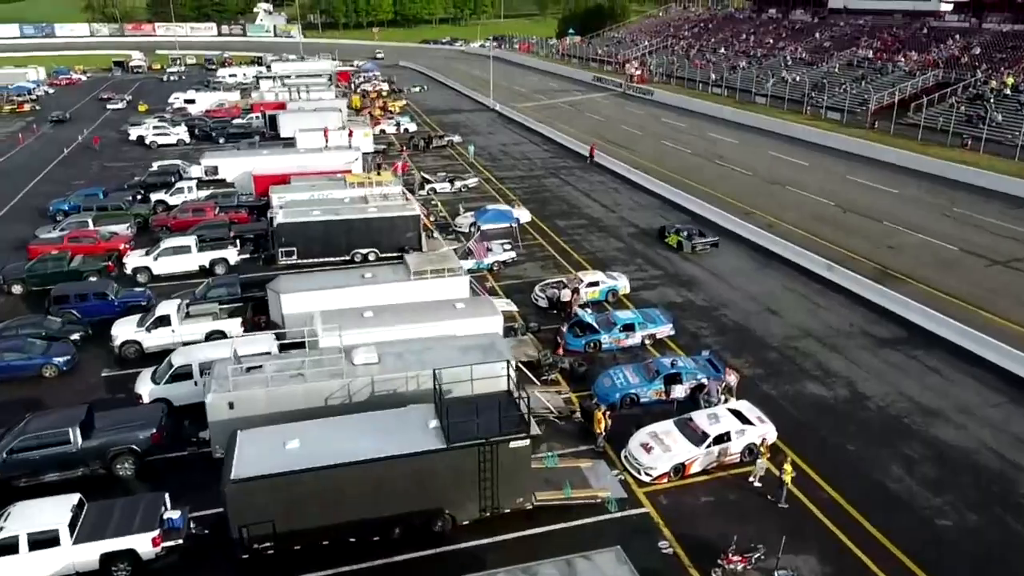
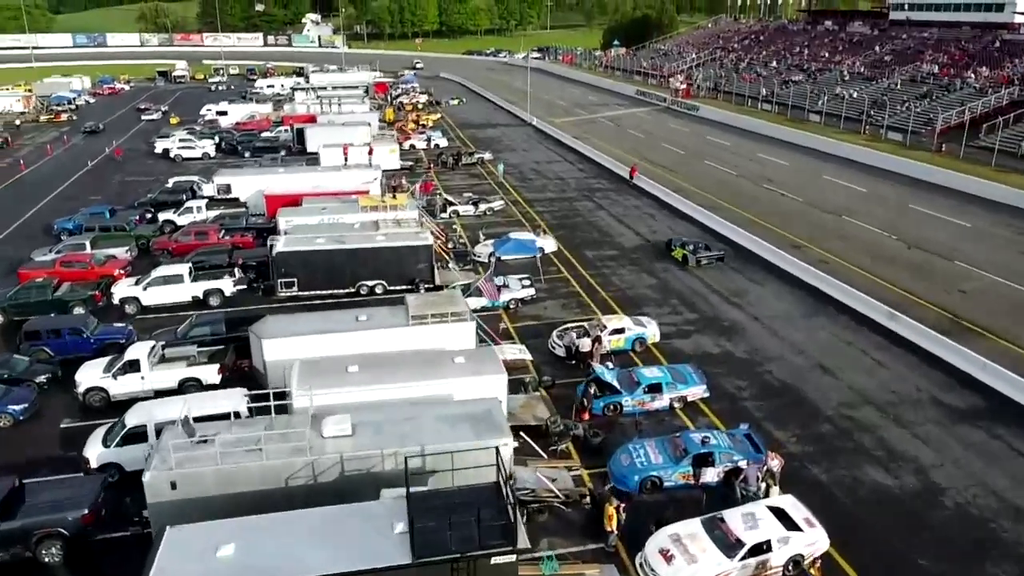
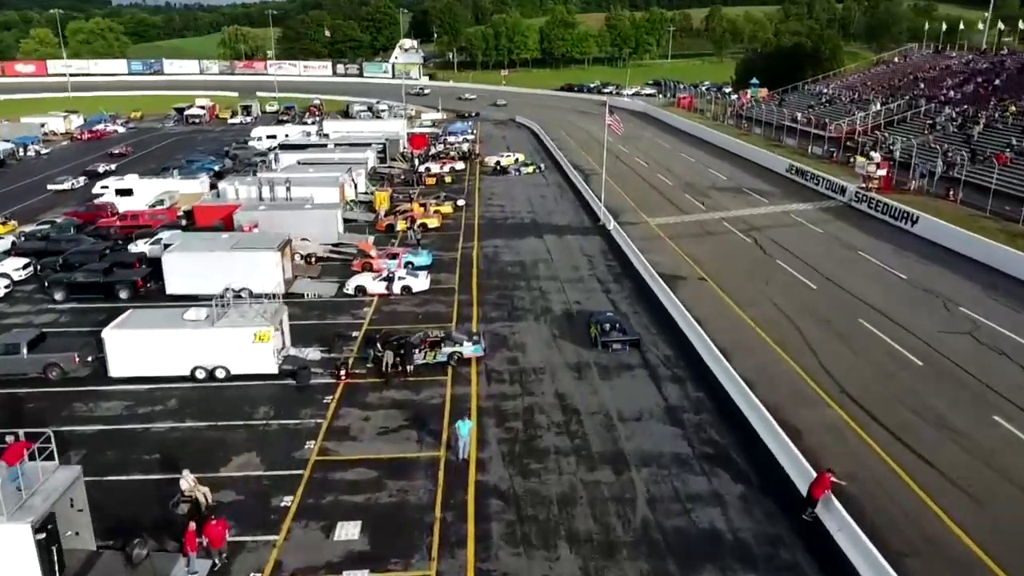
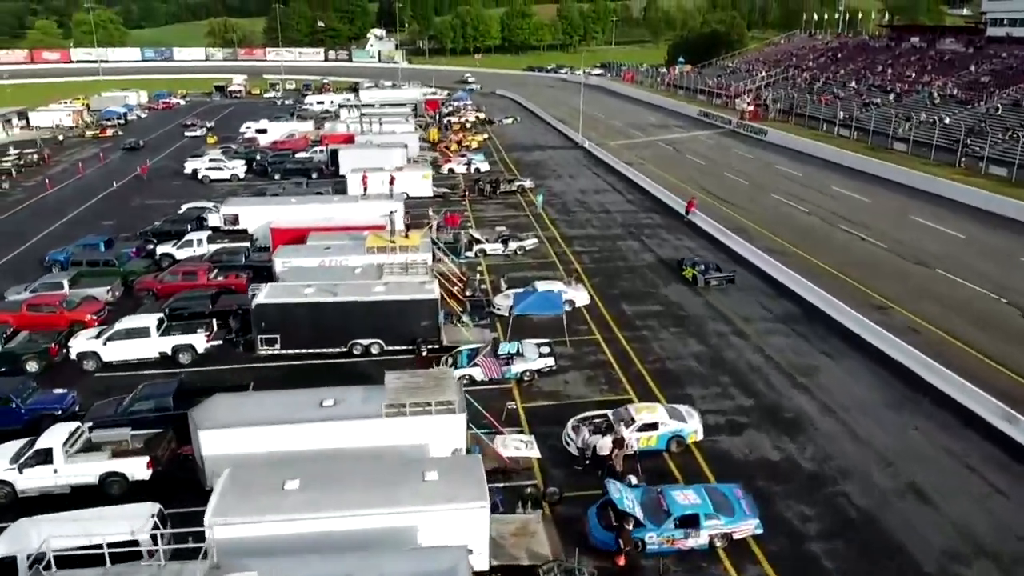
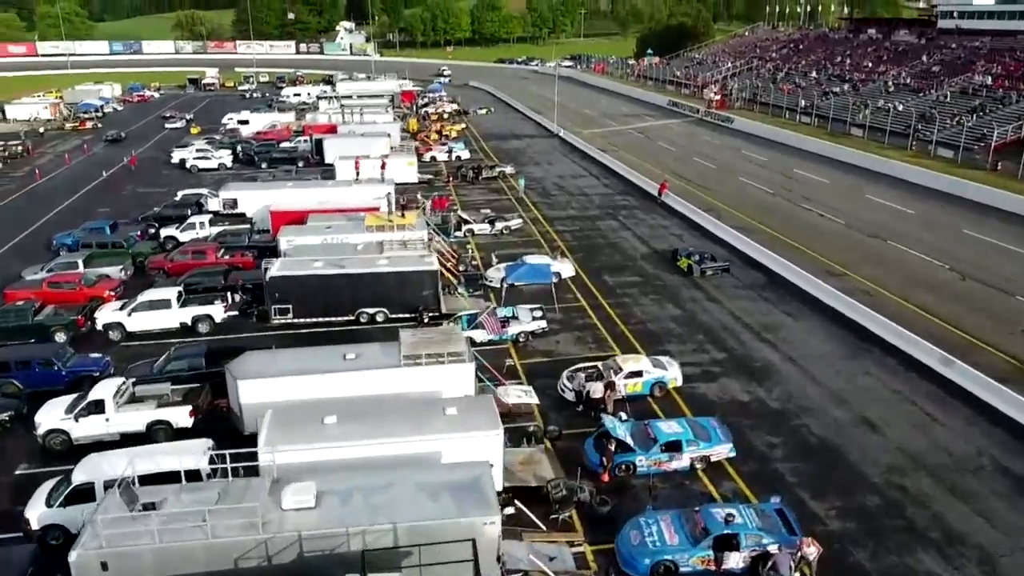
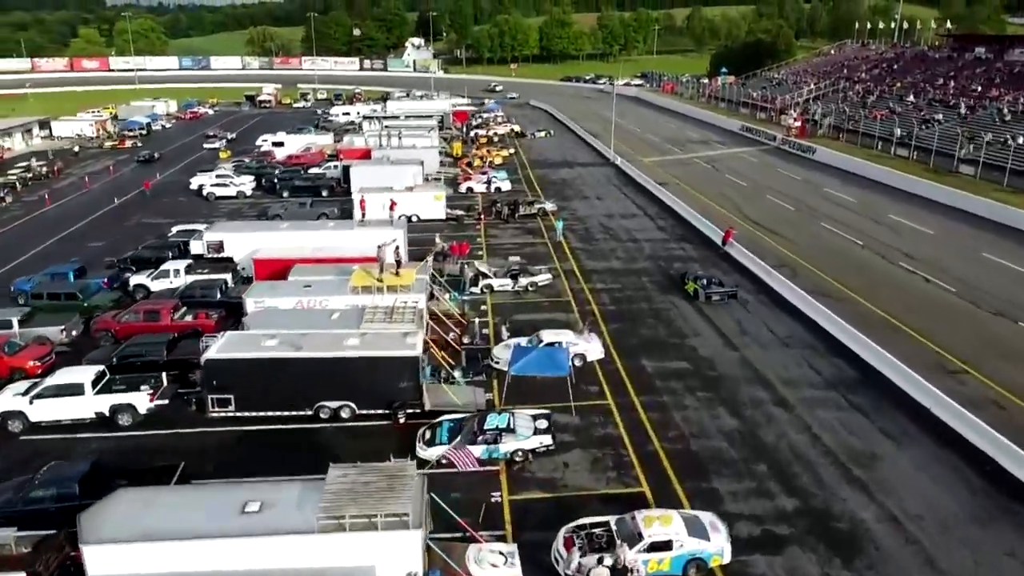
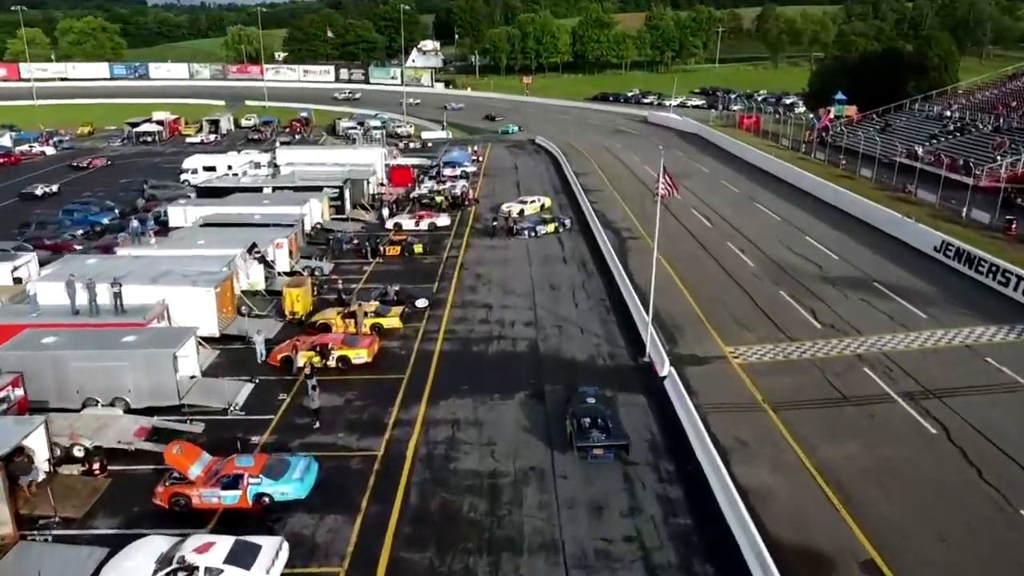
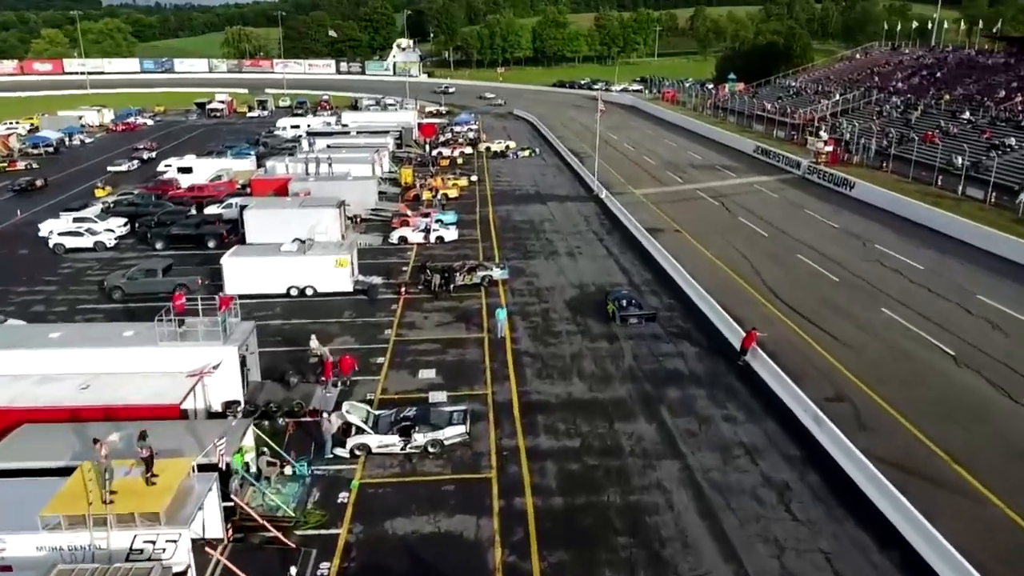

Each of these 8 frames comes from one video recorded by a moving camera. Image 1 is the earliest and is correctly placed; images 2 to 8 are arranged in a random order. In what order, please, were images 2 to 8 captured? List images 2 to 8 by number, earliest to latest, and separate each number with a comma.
2, 5, 4, 6, 8, 3, 7
